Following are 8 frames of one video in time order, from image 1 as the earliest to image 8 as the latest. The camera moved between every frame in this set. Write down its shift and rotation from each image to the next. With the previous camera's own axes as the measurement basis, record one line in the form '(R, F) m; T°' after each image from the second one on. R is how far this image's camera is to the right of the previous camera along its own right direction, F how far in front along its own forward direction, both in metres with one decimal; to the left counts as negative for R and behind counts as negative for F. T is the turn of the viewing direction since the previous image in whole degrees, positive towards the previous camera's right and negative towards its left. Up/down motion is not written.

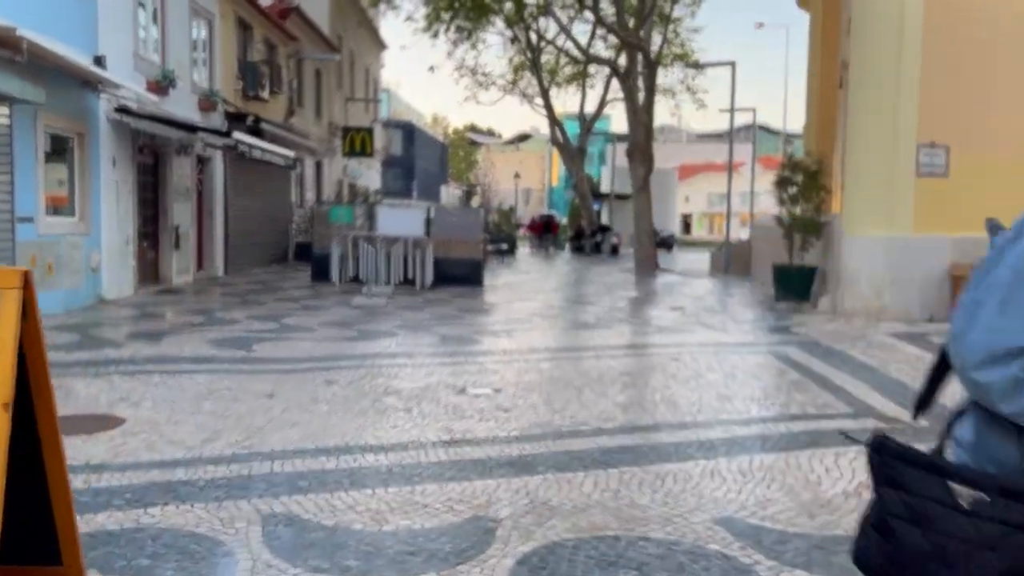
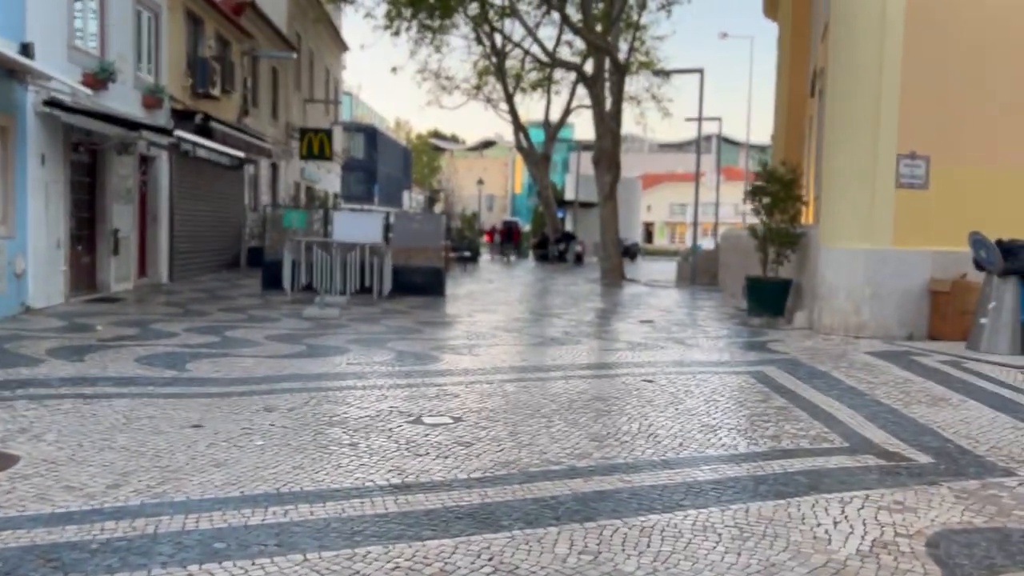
(0.0, +0.7) m; +3°
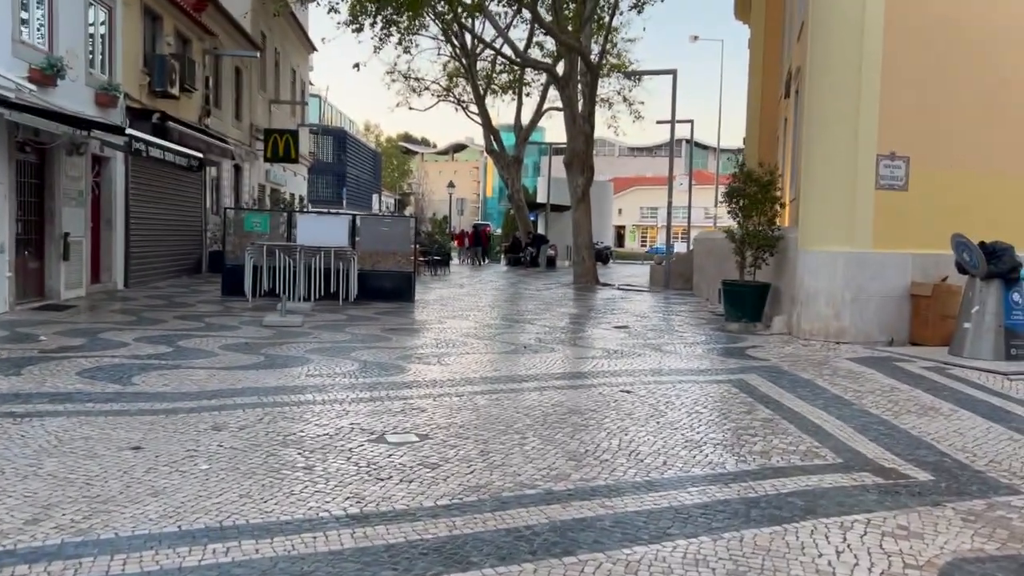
(0.0, +0.4) m; +2°
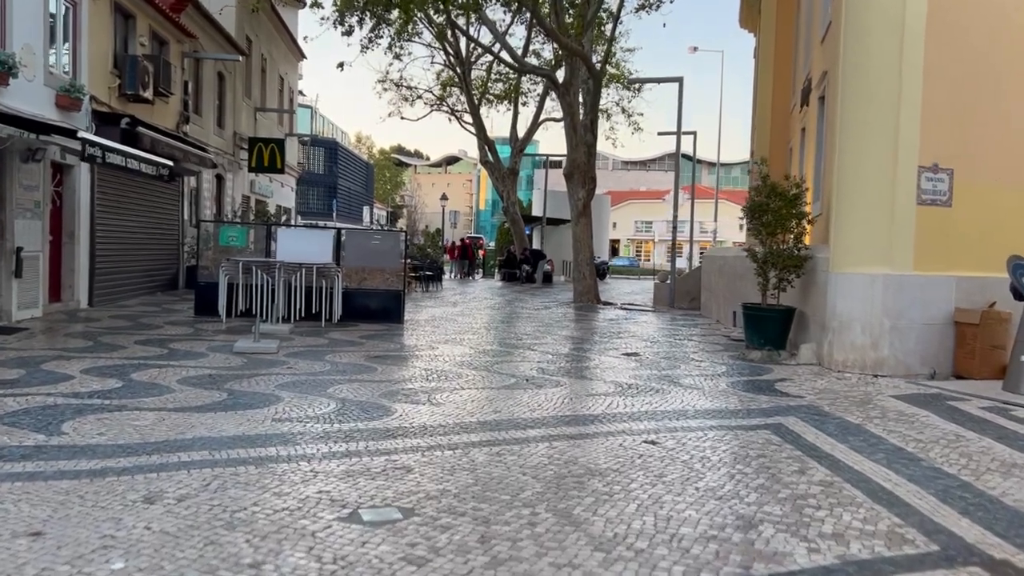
(-0.1, +1.2) m; +1°
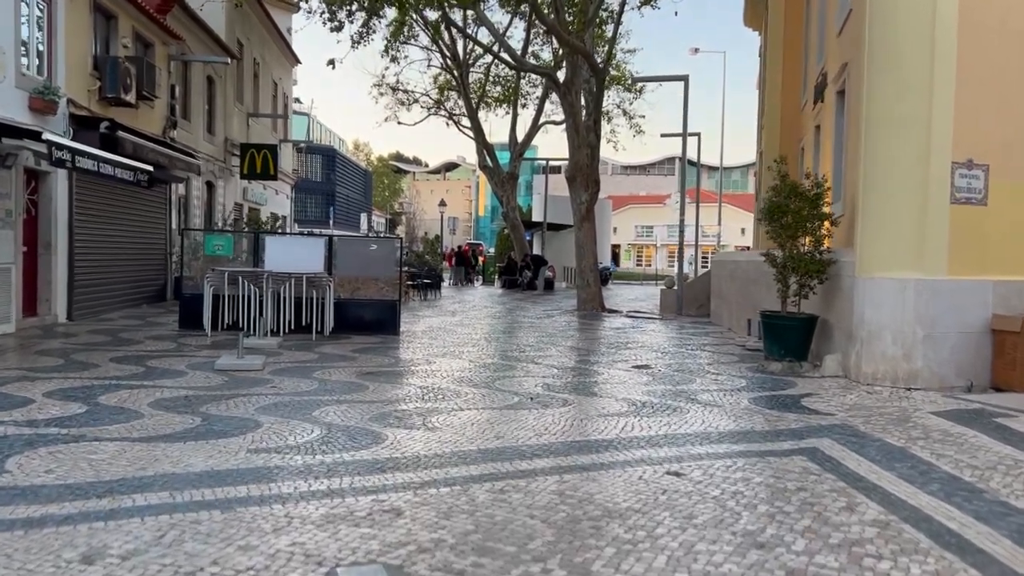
(0.0, +0.7) m; 0°
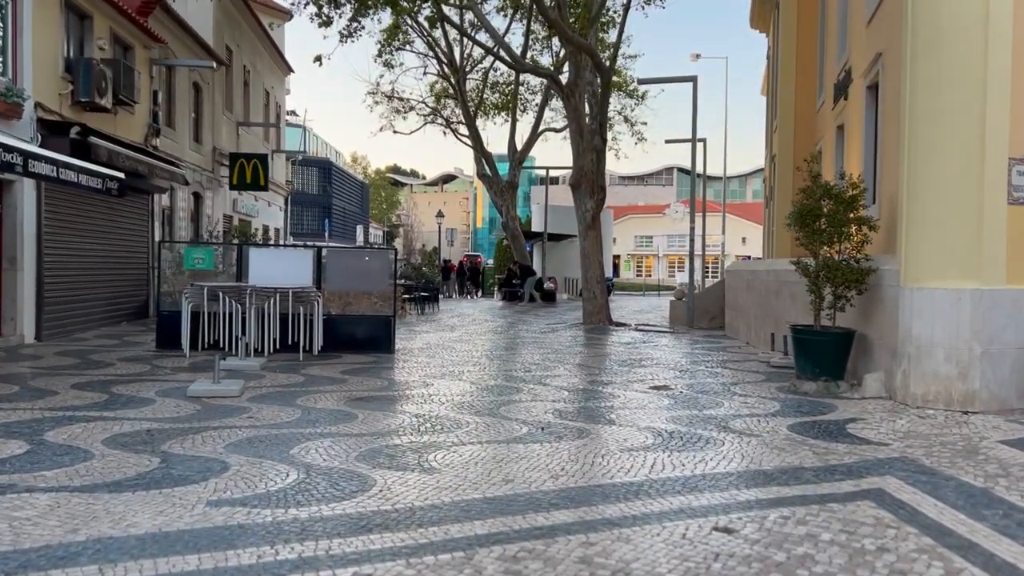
(-0.1, +1.0) m; 0°
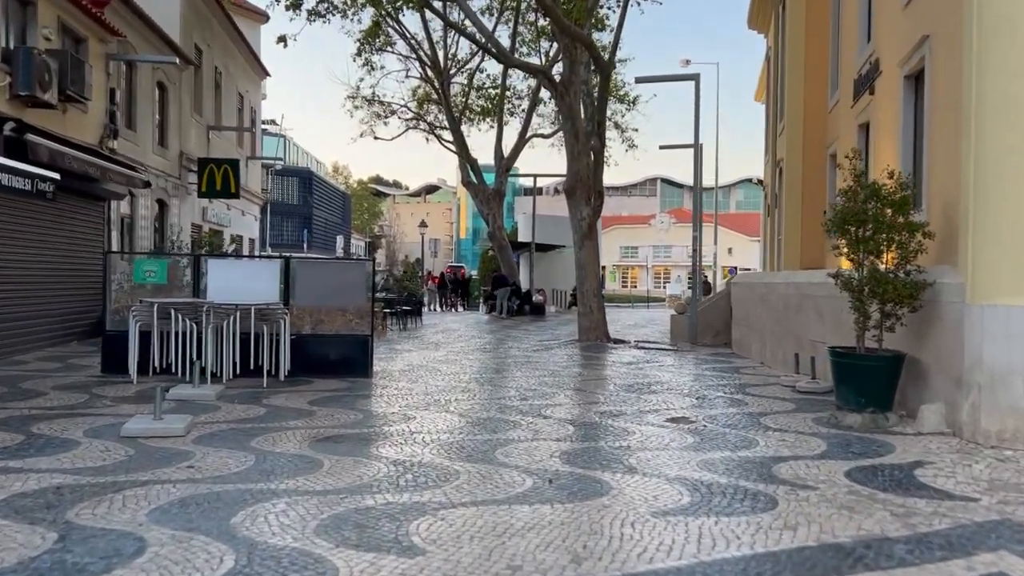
(-0.1, +1.4) m; +1°
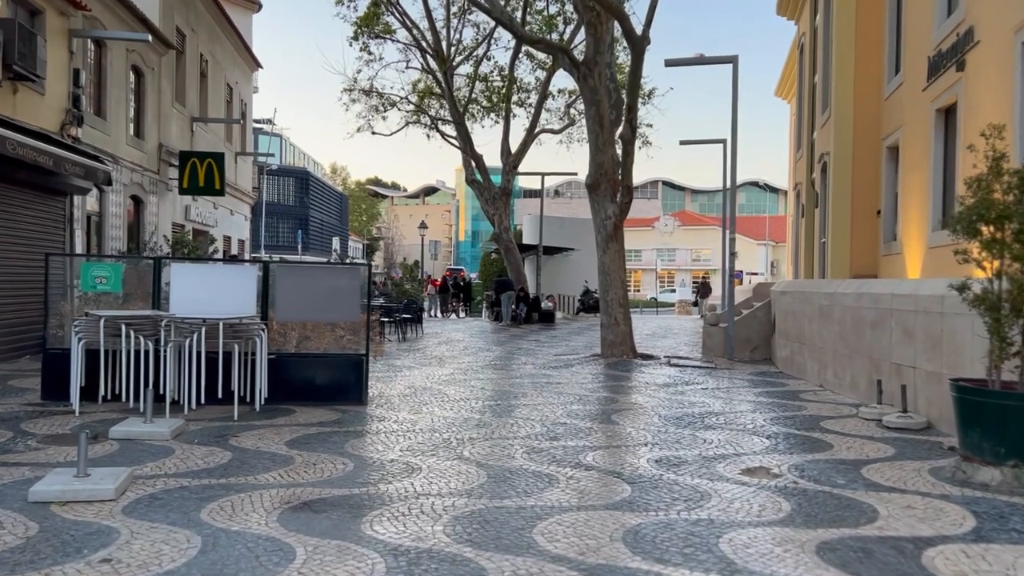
(-0.3, +1.9) m; 0°
